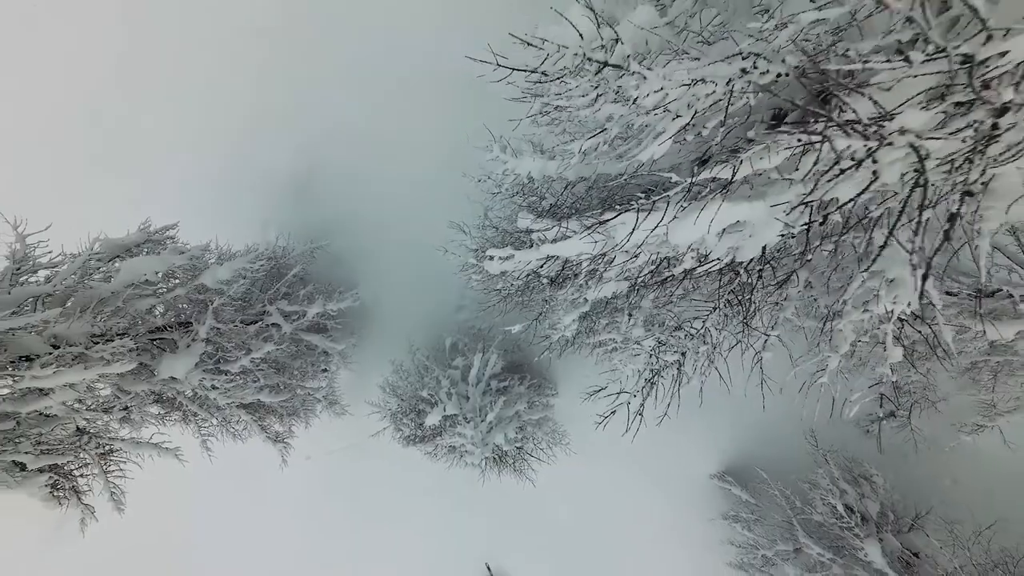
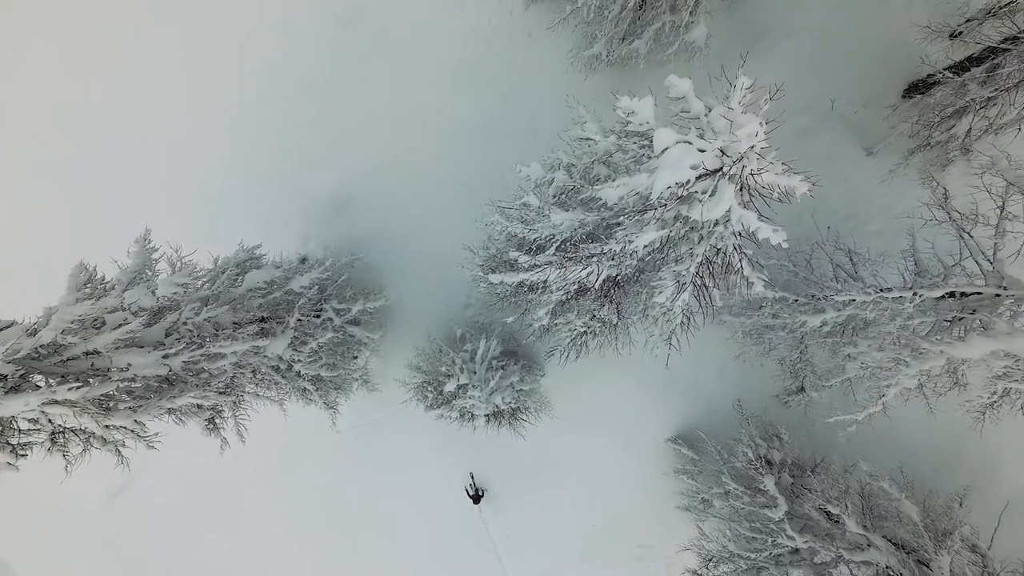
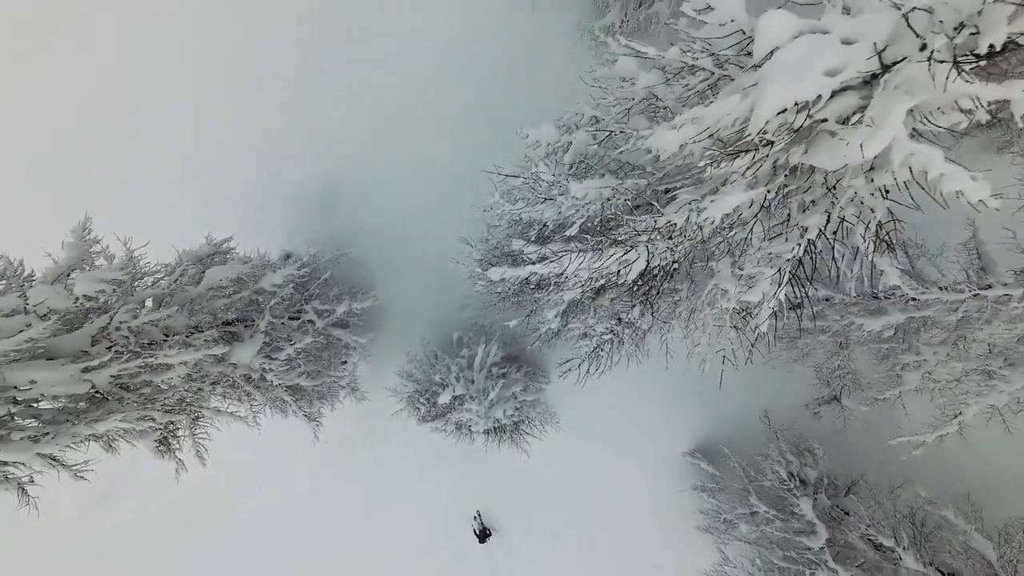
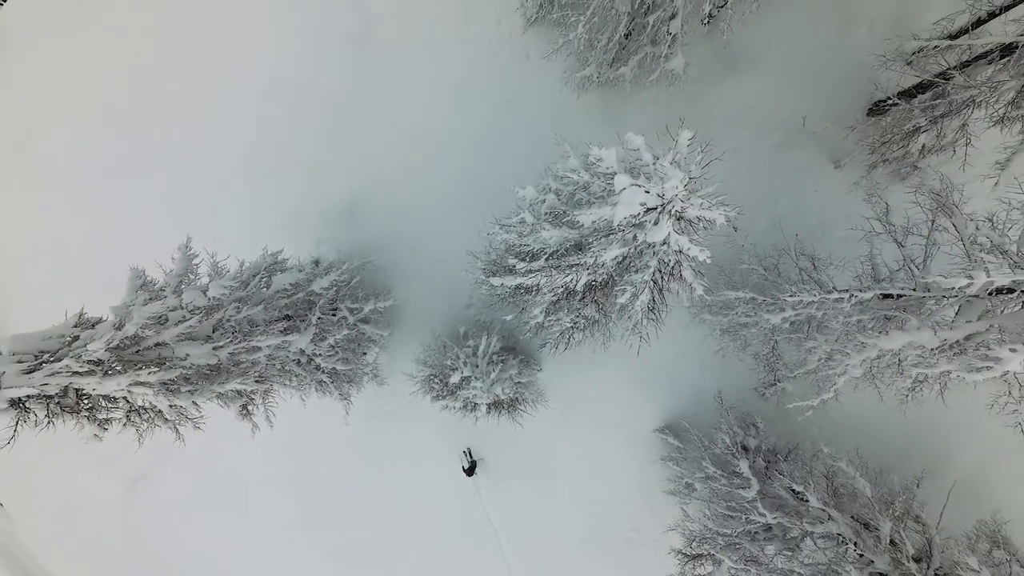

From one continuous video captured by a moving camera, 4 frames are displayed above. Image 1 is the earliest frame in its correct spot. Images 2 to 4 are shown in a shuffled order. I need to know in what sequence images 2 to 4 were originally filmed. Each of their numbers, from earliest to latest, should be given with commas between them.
3, 2, 4
